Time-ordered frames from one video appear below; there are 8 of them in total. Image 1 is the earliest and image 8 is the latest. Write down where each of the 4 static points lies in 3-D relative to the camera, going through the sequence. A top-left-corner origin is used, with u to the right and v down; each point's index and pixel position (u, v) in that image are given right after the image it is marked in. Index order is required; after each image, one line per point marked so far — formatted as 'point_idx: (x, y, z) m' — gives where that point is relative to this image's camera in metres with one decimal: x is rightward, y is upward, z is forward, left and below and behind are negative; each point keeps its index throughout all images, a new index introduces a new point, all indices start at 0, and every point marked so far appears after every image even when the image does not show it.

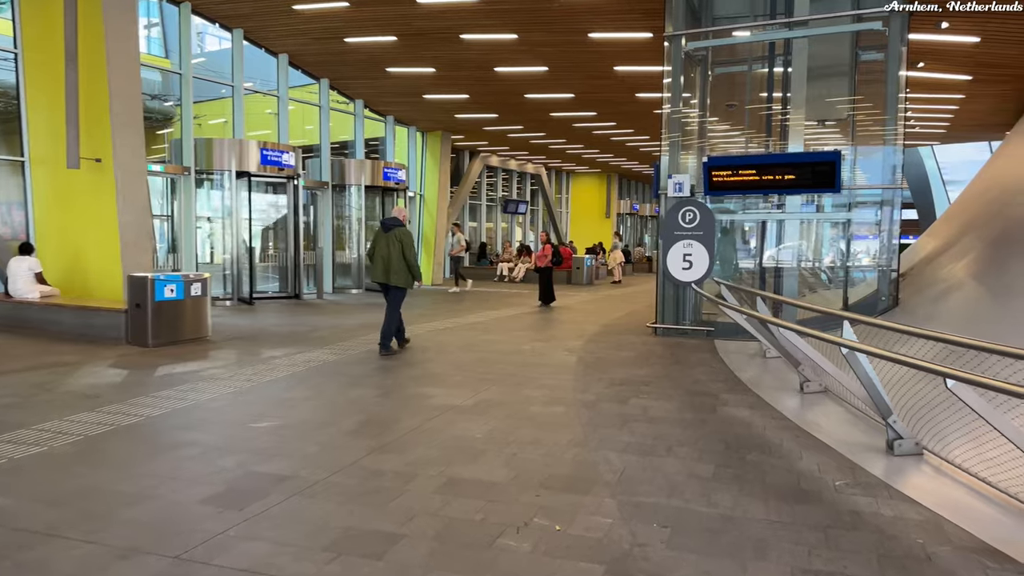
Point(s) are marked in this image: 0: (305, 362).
0: (-2.4, -0.9, +8.5) m
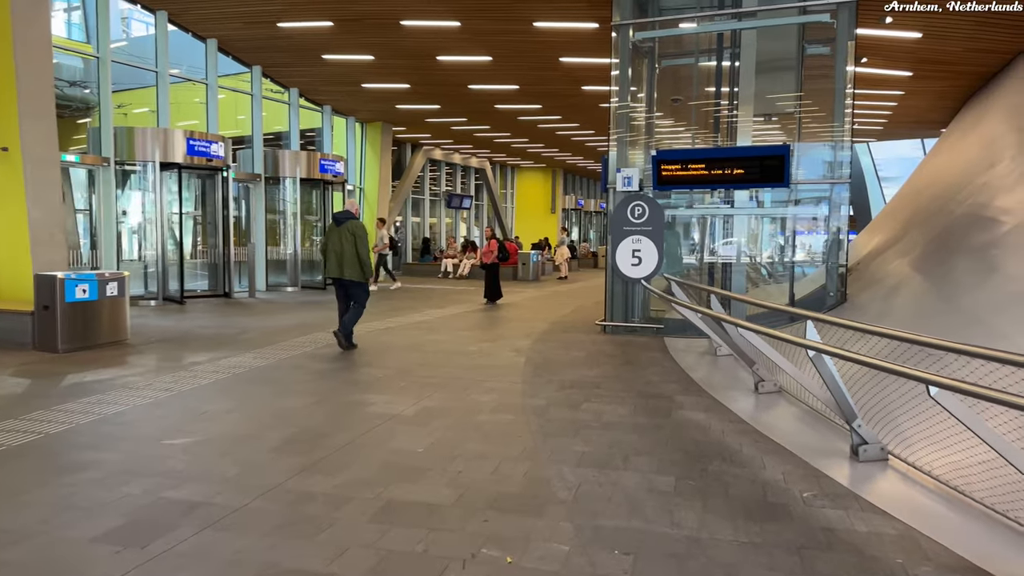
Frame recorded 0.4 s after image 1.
0: (-3.0, -0.8, +7.8) m
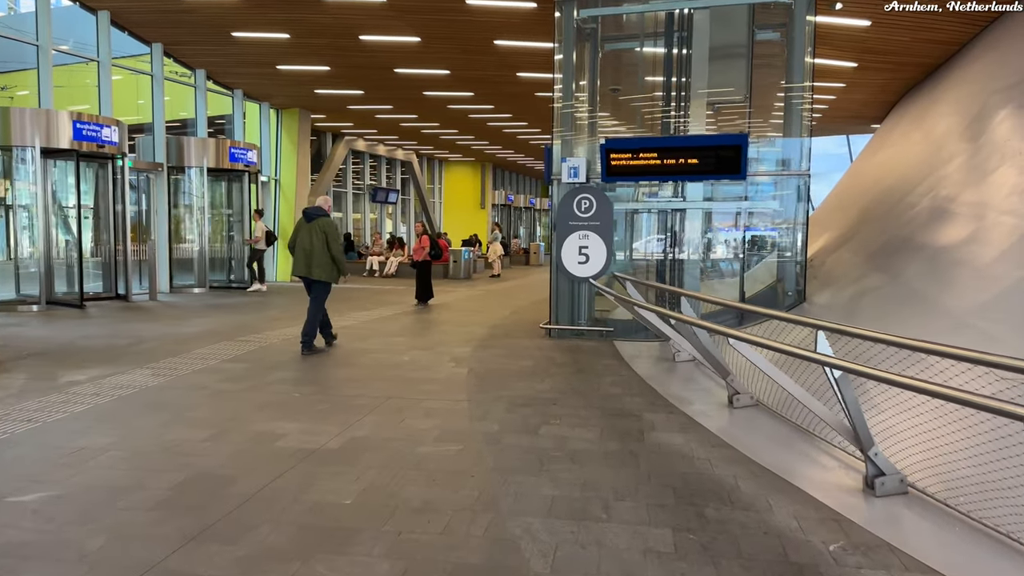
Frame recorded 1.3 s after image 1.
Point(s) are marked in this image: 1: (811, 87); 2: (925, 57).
0: (-3.5, -0.9, +6.6) m
1: (+4.0, +2.6, +9.8) m
2: (+7.0, +3.9, +12.6) m
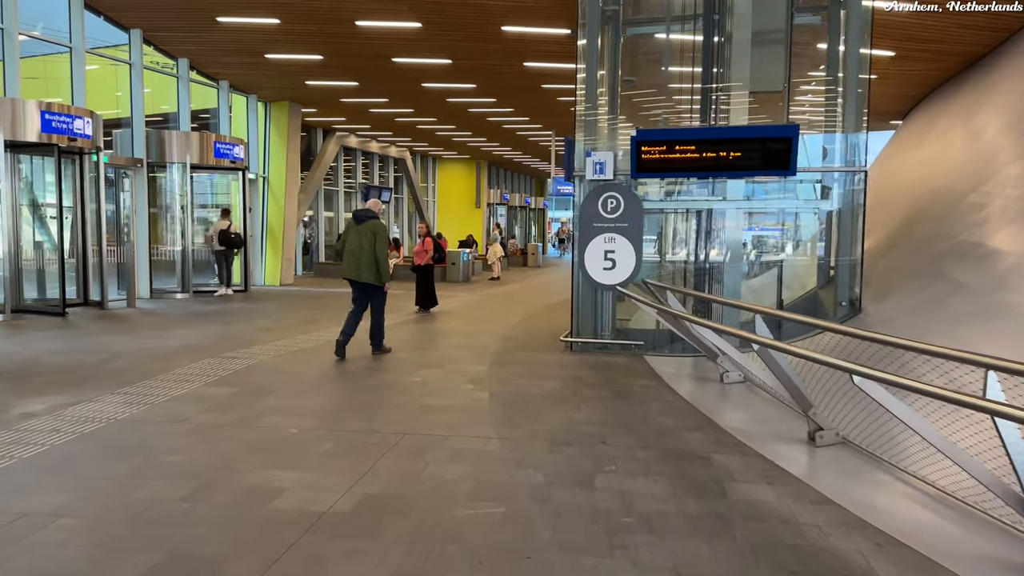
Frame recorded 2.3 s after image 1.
0: (-3.2, -1.0, +5.5) m
1: (+4.2, +2.5, +8.9) m
2: (+7.2, +3.9, +11.7) m
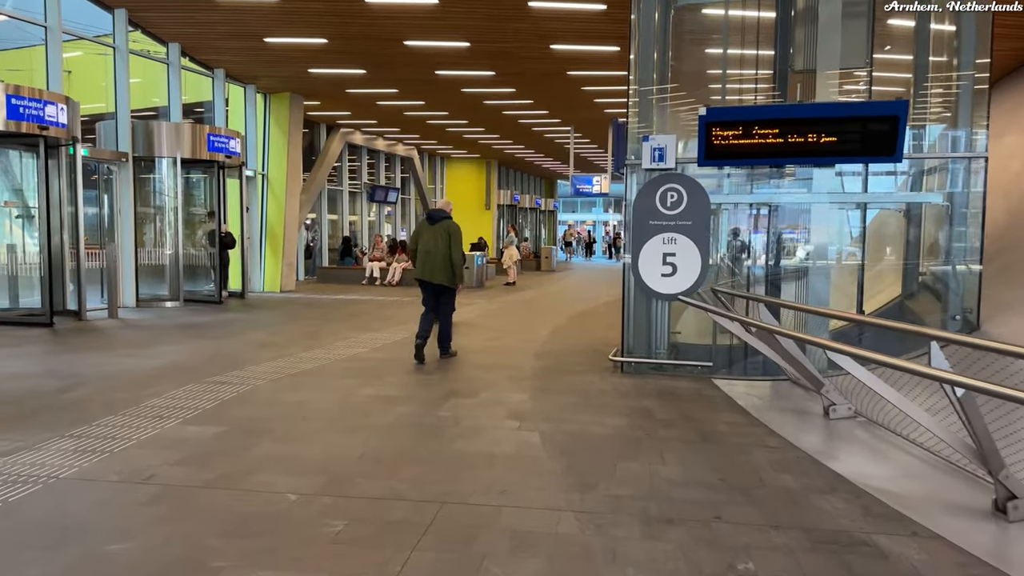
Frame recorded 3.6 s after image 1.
0: (-2.8, -1.1, +4.2) m
1: (+4.6, +2.4, +7.5) m
2: (+7.6, +3.7, +10.3) m
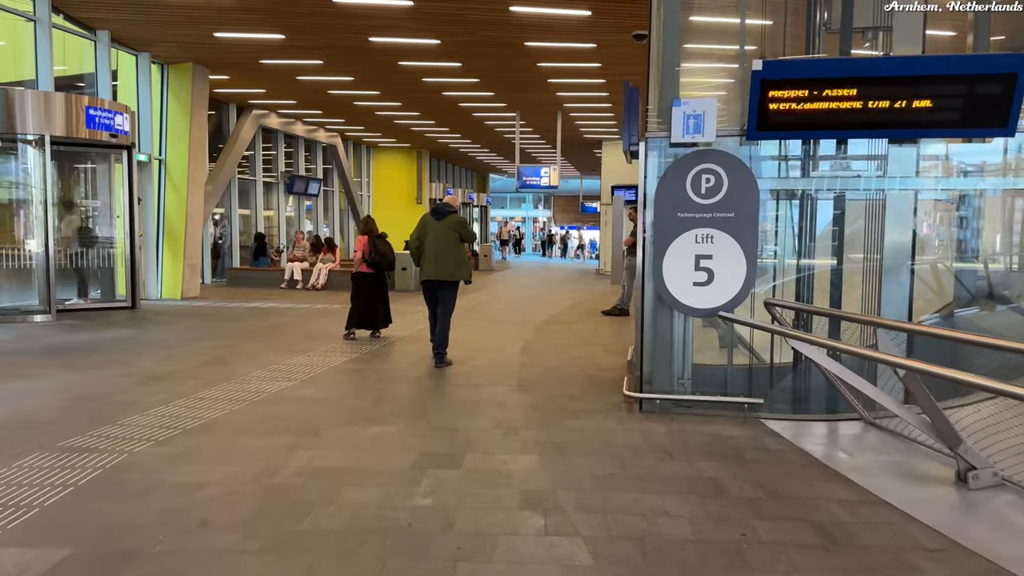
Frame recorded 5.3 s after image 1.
0: (-2.6, -1.3, +2.0) m
1: (+4.5, +2.4, +6.1) m
2: (+7.1, +3.7, +9.2) m
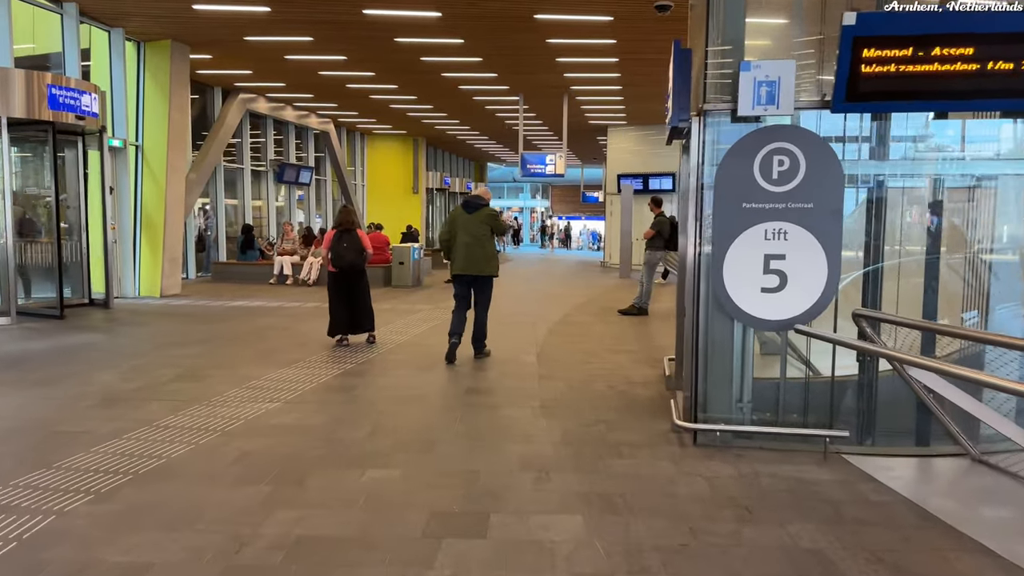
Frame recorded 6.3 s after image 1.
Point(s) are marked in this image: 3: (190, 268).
0: (-2.4, -1.4, +1.0) m
1: (+4.6, +2.3, +5.1) m
2: (+7.2, +3.7, +8.2) m
3: (-7.1, +0.4, +16.2) m
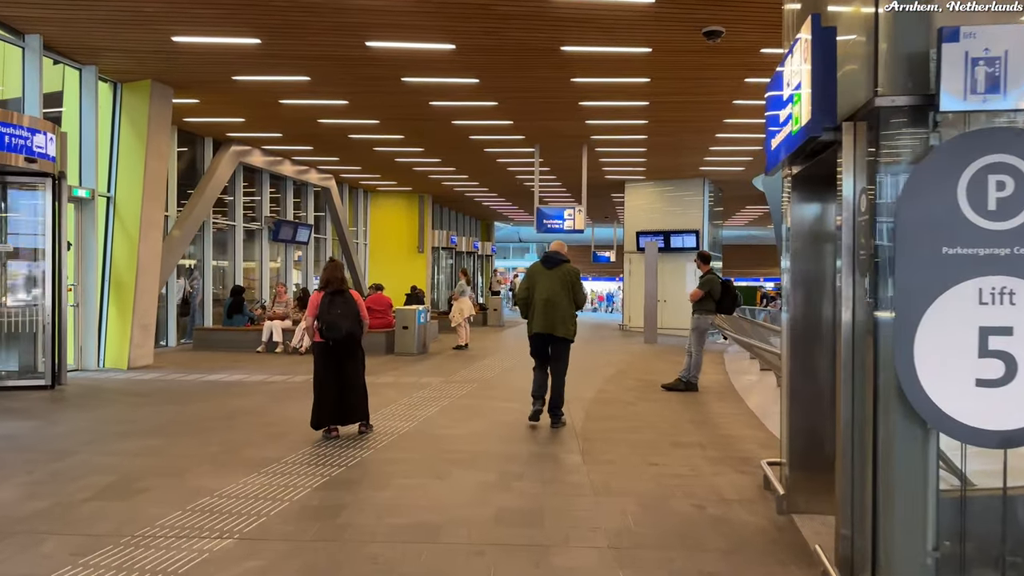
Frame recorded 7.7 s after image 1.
0: (-2.1, -1.4, -0.7) m
1: (+4.9, +1.9, +3.7) m
2: (+7.5, +3.1, +6.8) m
3: (-6.7, -0.9, +14.6) m
